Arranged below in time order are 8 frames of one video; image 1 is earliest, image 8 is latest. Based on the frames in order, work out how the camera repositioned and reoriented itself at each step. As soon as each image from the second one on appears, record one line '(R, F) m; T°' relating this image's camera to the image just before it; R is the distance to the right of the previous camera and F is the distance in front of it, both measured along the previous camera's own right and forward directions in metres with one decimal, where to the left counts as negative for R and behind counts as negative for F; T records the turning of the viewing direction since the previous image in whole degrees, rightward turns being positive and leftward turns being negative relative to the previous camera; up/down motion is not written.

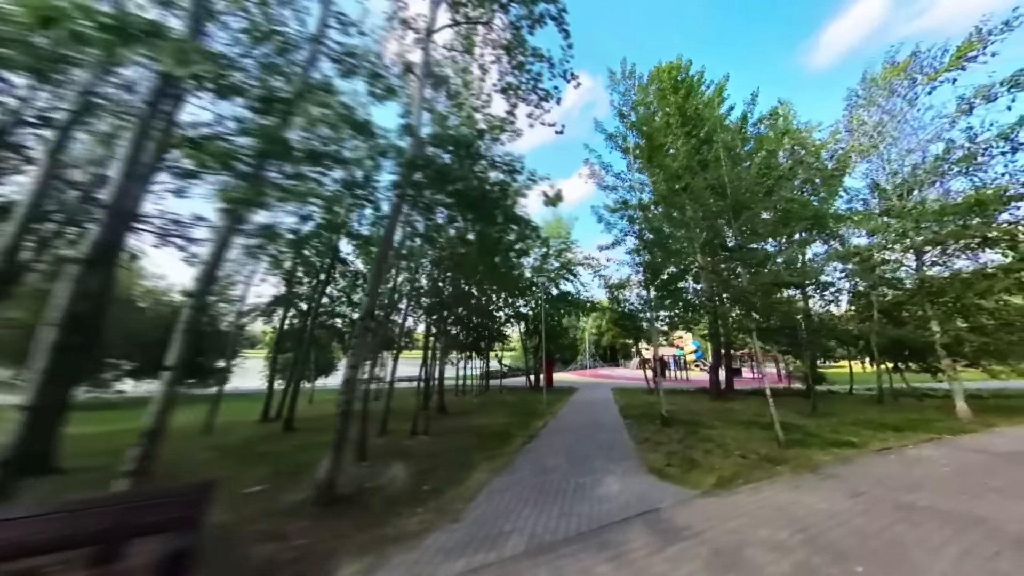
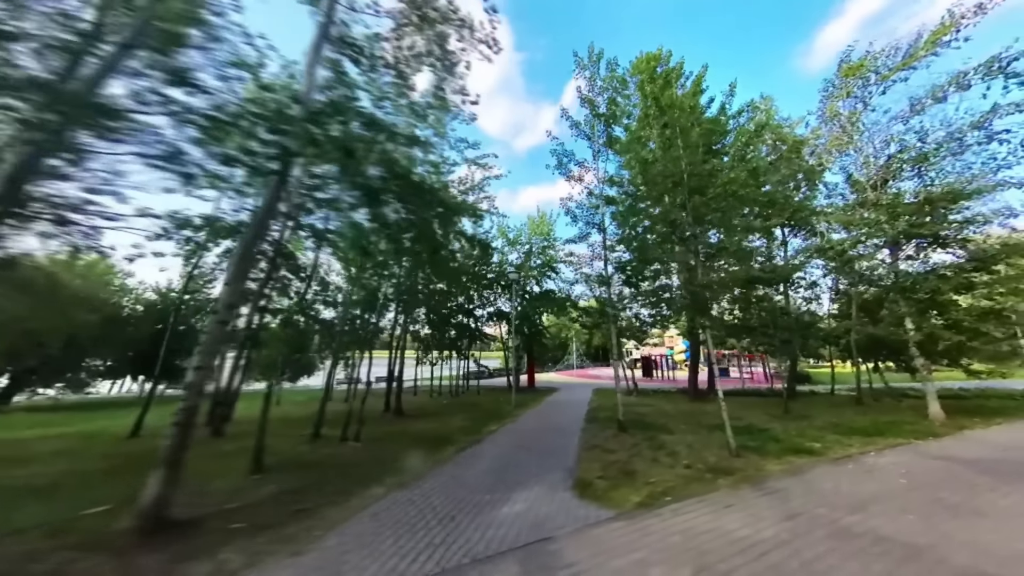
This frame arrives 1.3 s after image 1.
(+0.9, +0.8) m; +1°
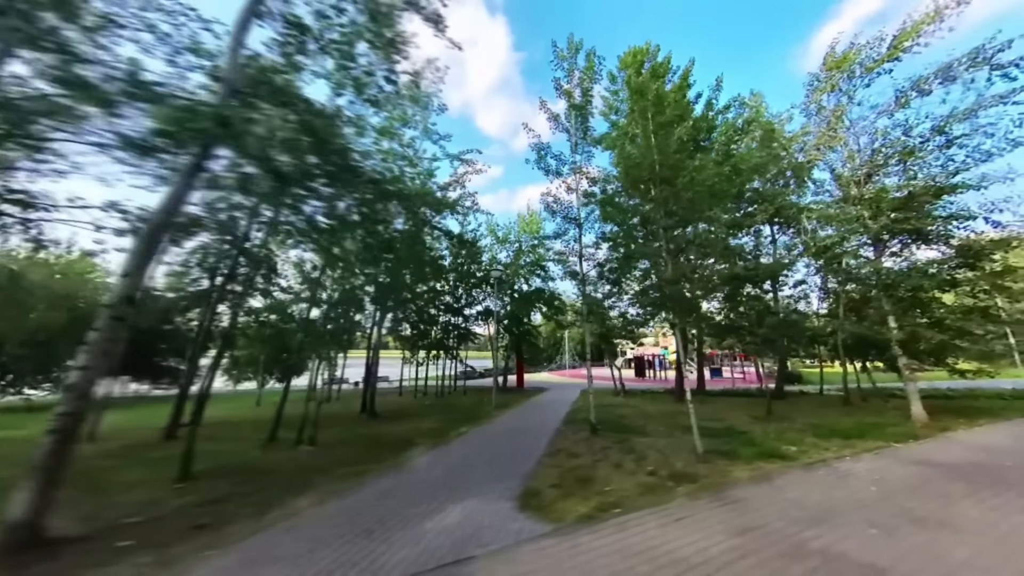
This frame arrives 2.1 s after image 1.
(+0.5, +0.4) m; 0°
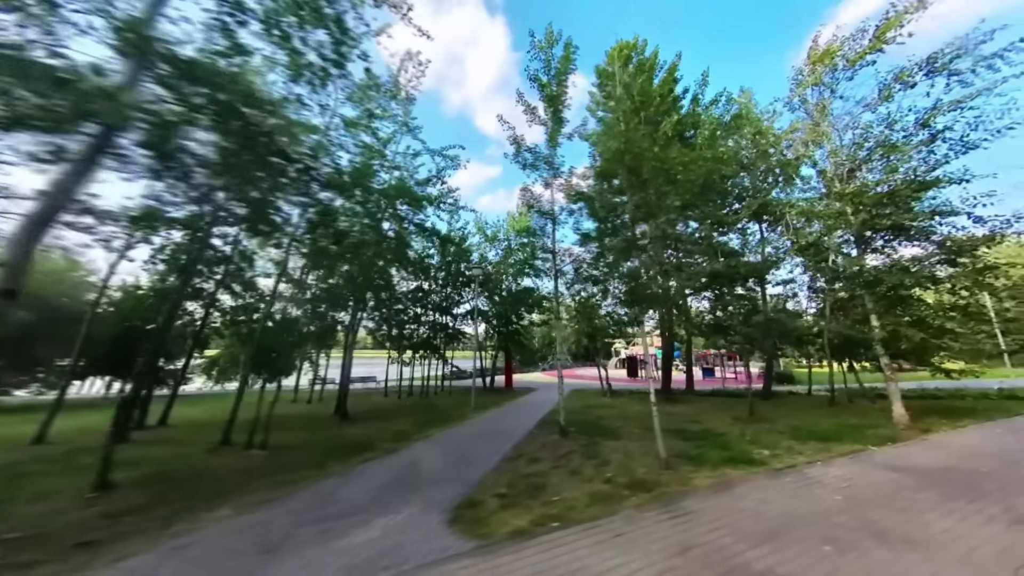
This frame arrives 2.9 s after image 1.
(+0.5, +0.4) m; 0°
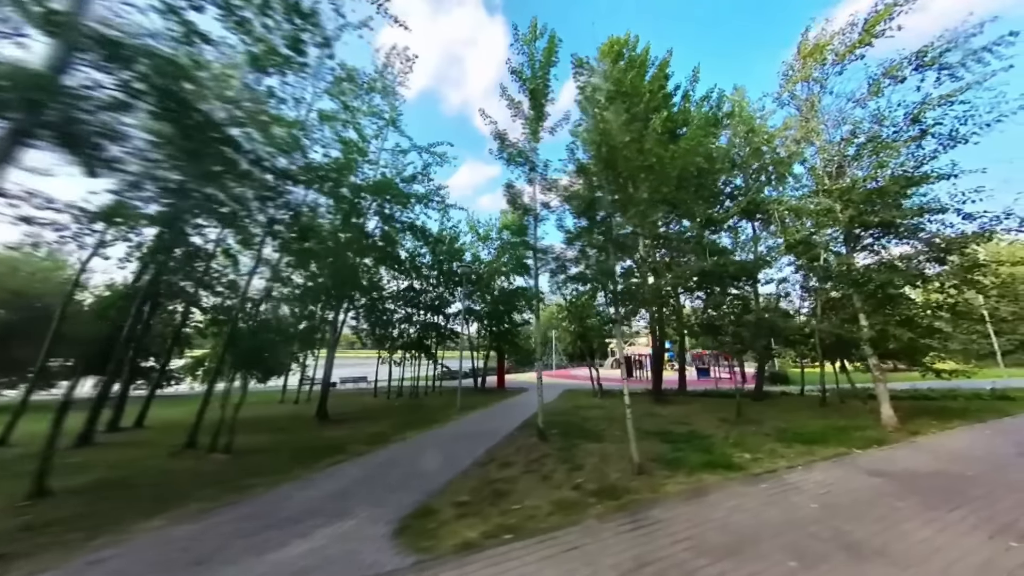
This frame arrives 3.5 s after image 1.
(+0.4, +0.3) m; 0°
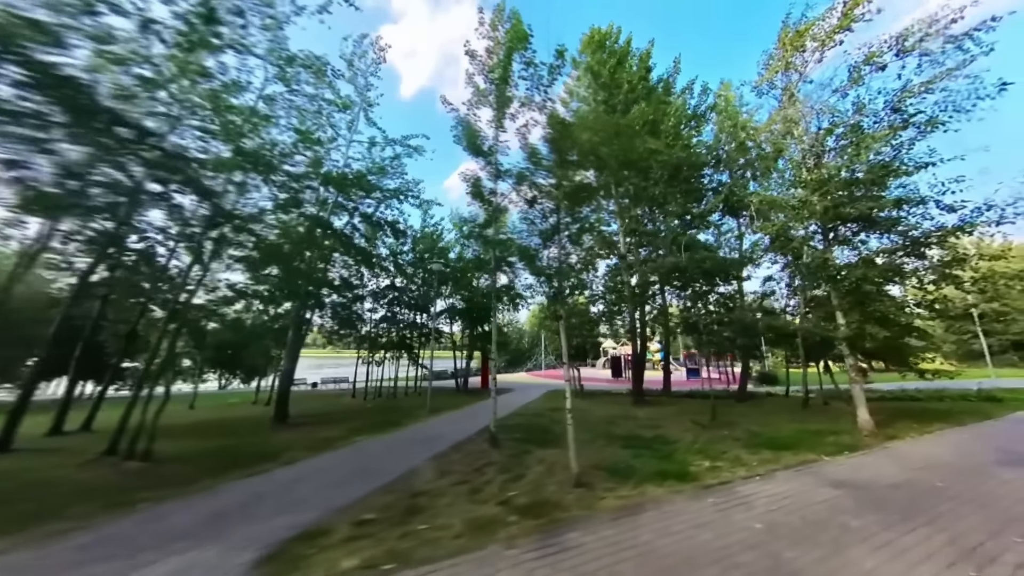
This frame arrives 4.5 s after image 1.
(+0.7, +0.6) m; 0°
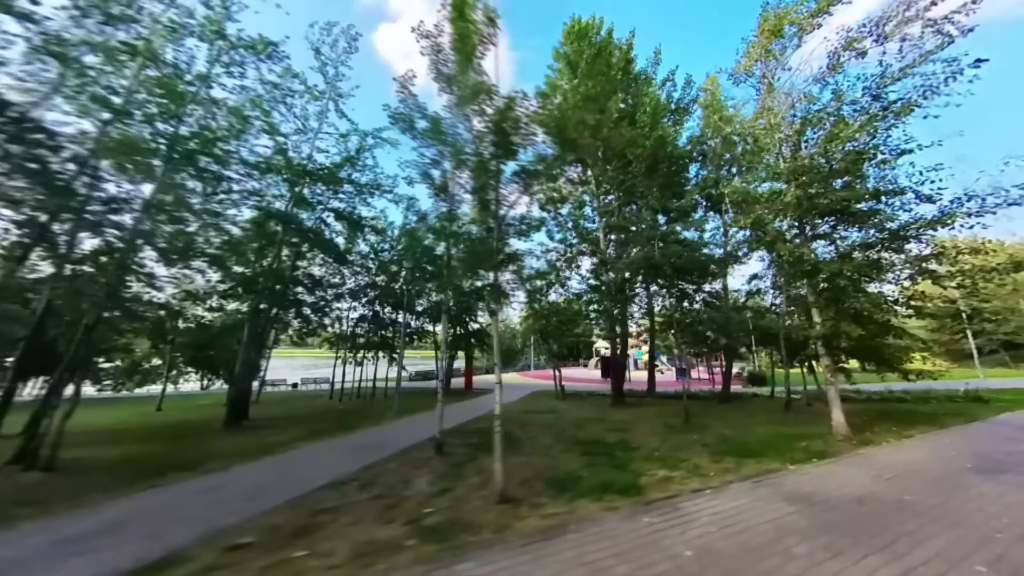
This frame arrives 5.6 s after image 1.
(+0.7, +0.6) m; 0°
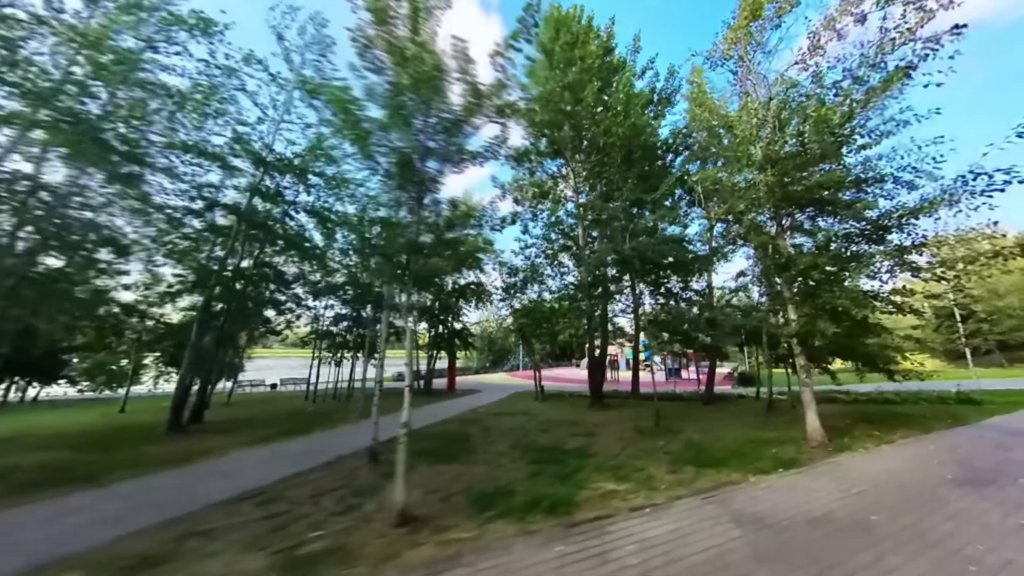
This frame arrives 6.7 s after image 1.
(+0.8, +0.7) m; 0°
